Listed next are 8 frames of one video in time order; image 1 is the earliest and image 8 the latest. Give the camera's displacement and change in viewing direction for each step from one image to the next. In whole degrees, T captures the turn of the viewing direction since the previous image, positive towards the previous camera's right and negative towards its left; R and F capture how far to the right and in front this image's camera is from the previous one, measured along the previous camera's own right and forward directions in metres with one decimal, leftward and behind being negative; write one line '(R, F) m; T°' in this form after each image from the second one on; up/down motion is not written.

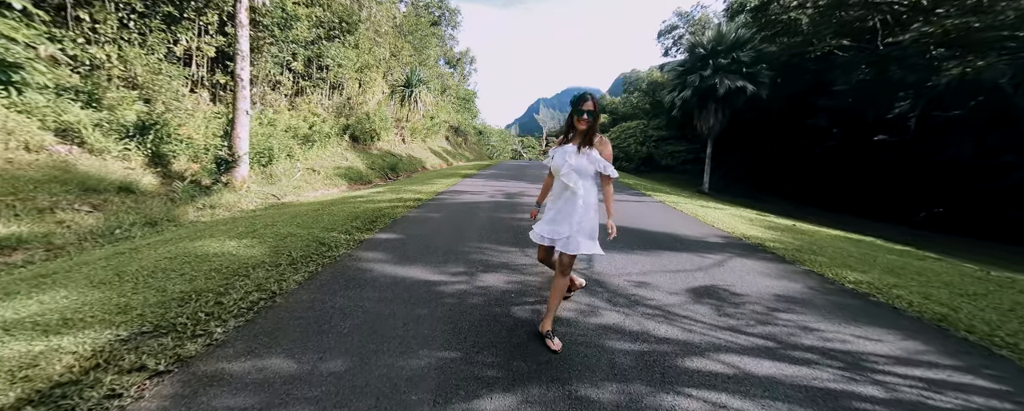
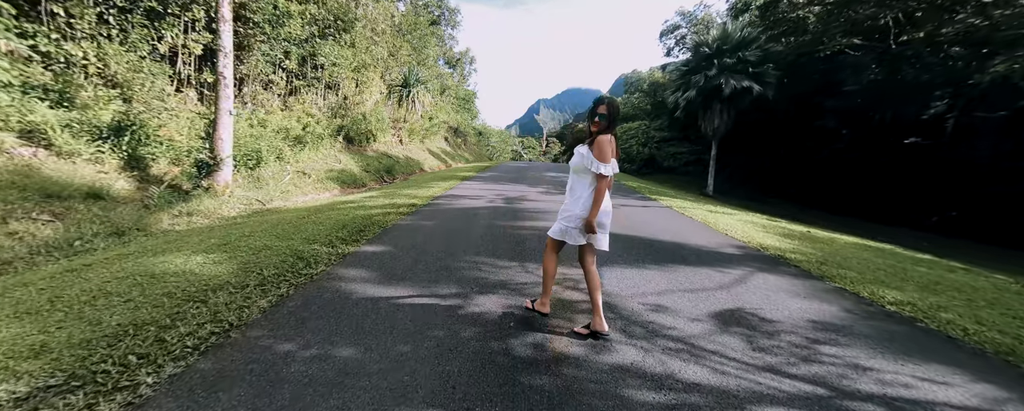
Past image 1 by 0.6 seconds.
(0.0, +0.5) m; 0°
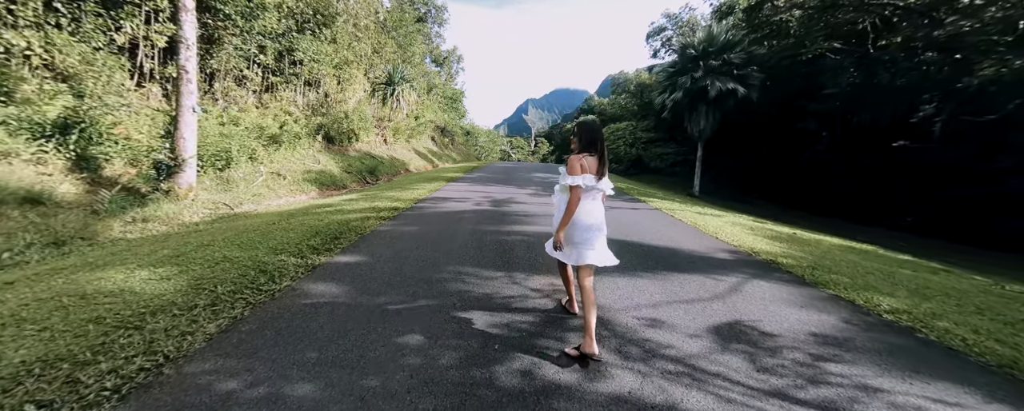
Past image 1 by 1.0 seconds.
(0.0, +0.3) m; +2°
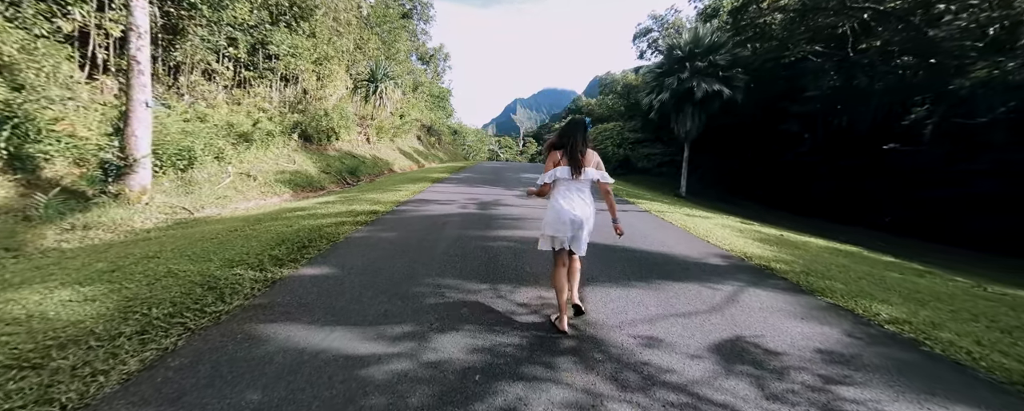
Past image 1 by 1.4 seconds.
(0.0, +0.4) m; +2°
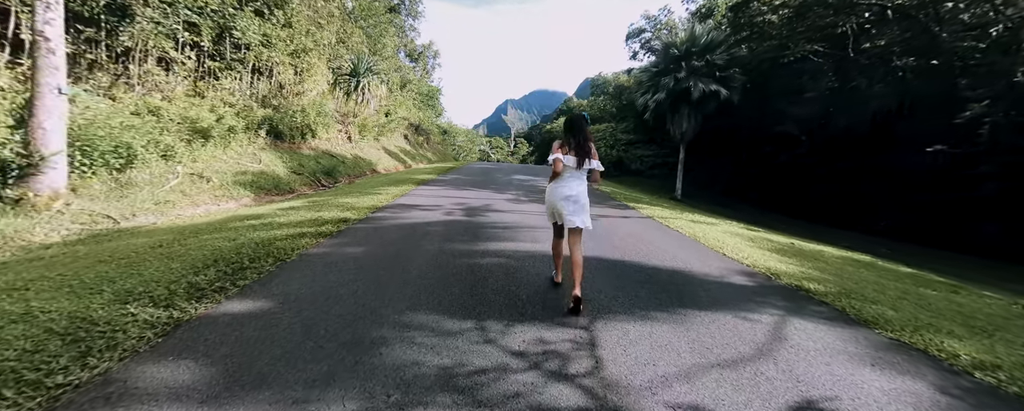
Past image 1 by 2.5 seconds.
(0.0, +0.9) m; +1°
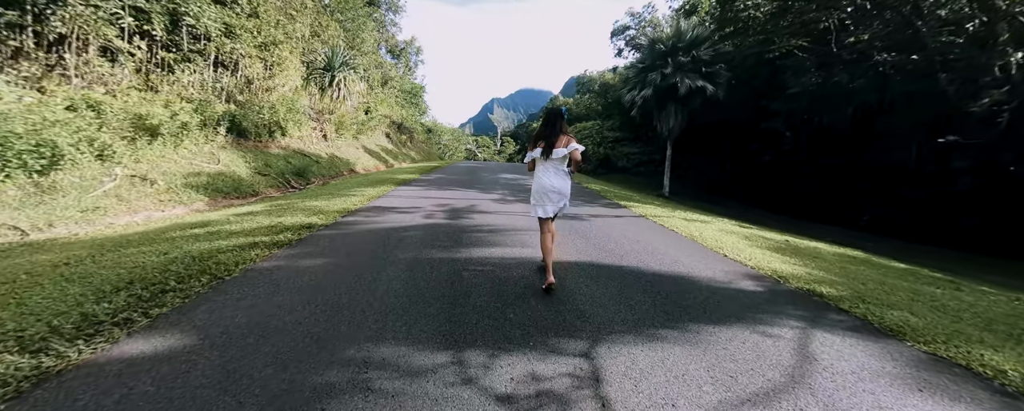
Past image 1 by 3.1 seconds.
(0.0, +0.6) m; +2°
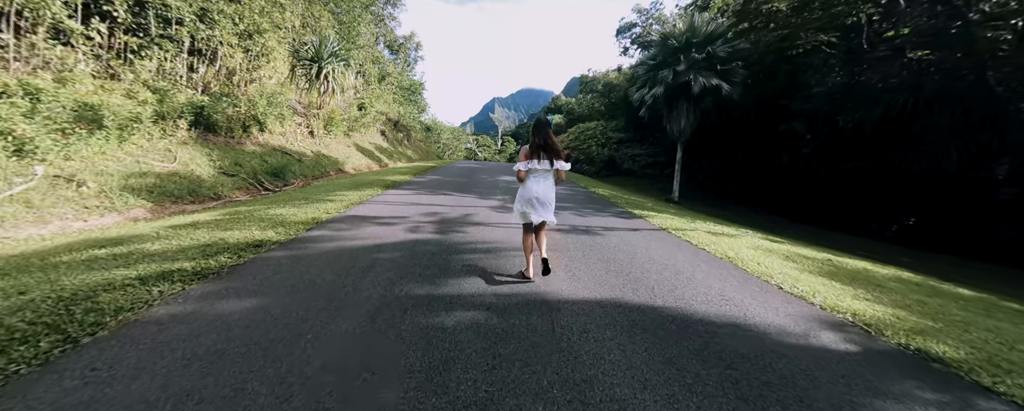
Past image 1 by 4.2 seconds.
(0.0, +1.2) m; 0°
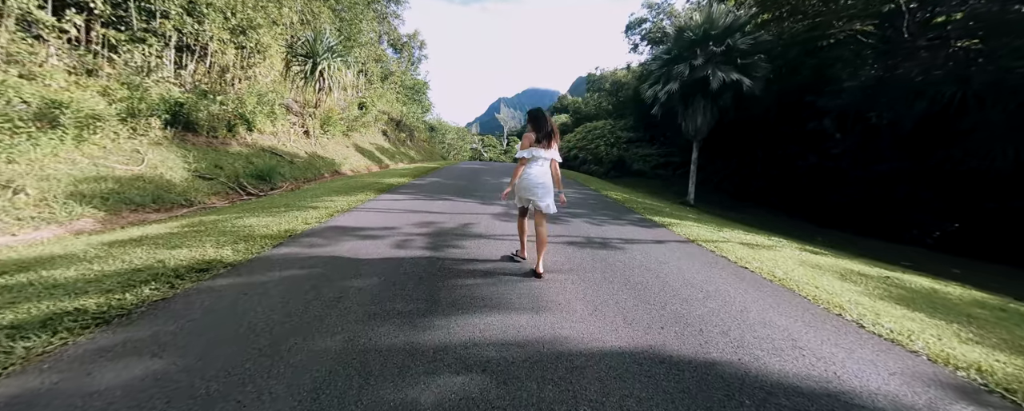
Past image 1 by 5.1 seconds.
(0.0, +0.9) m; -1°
